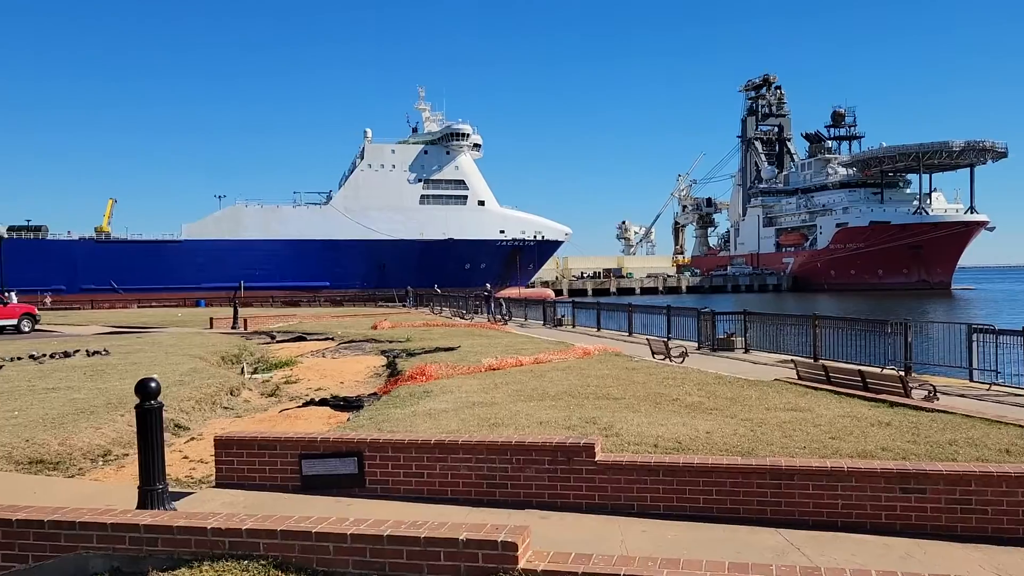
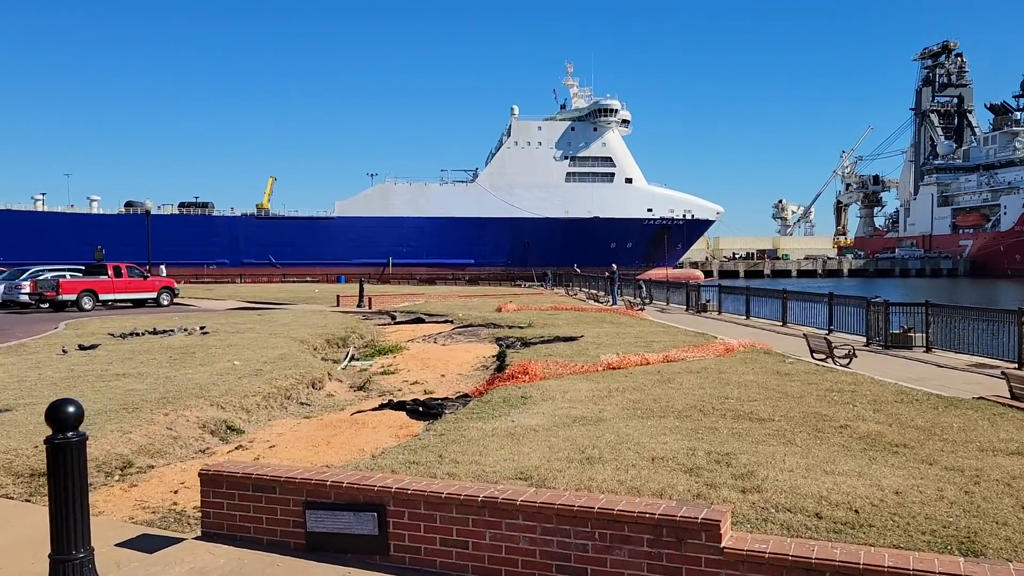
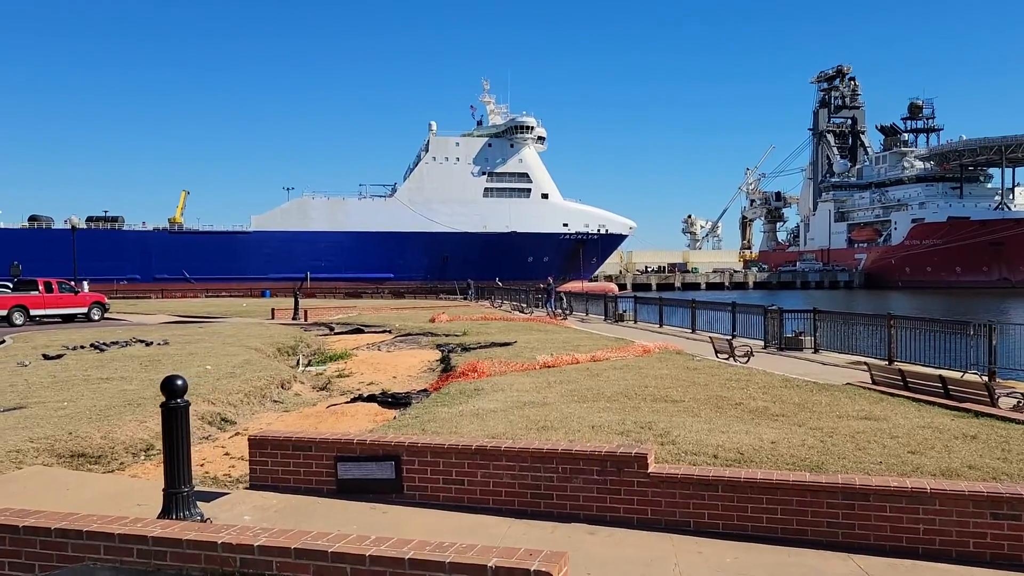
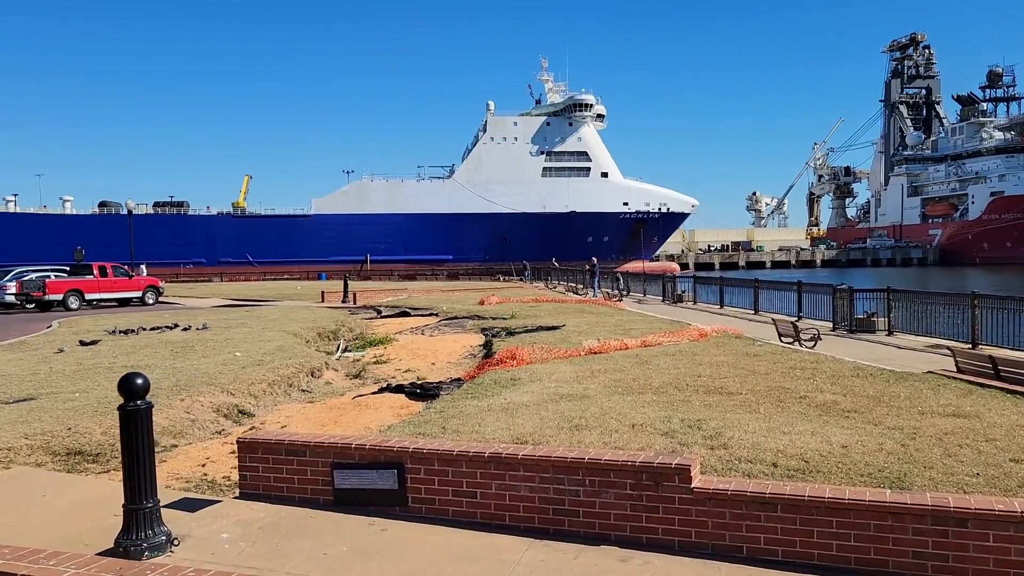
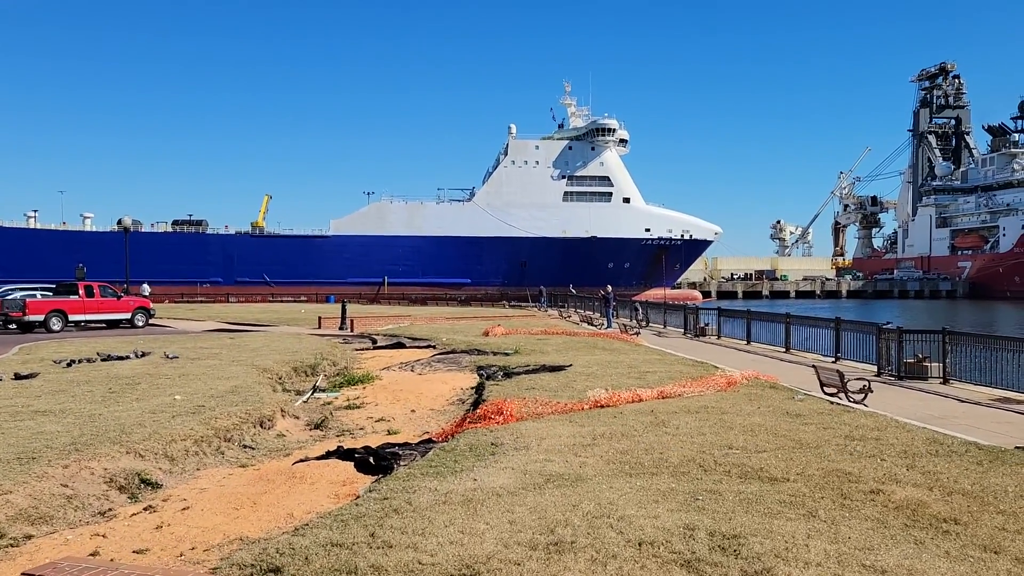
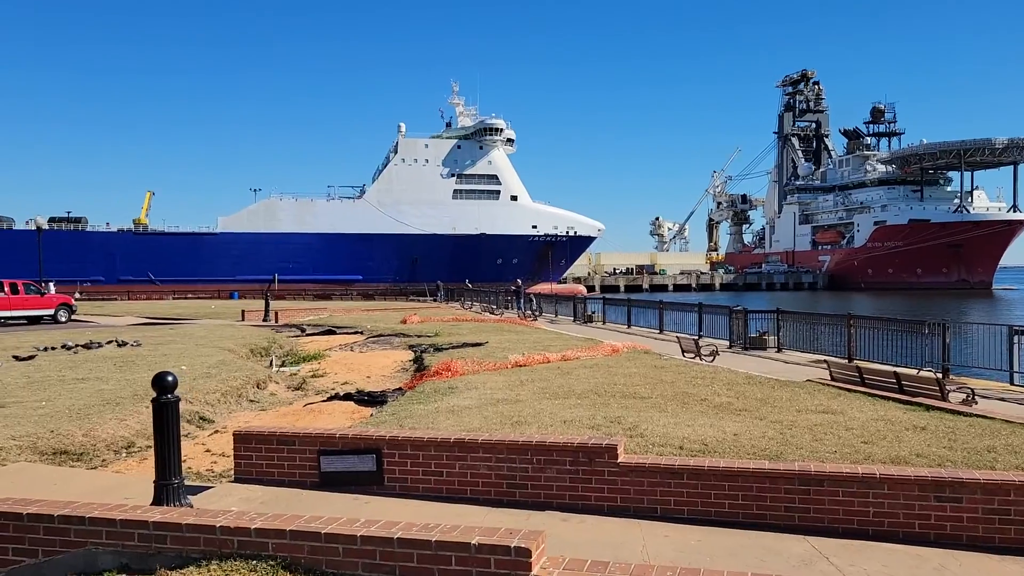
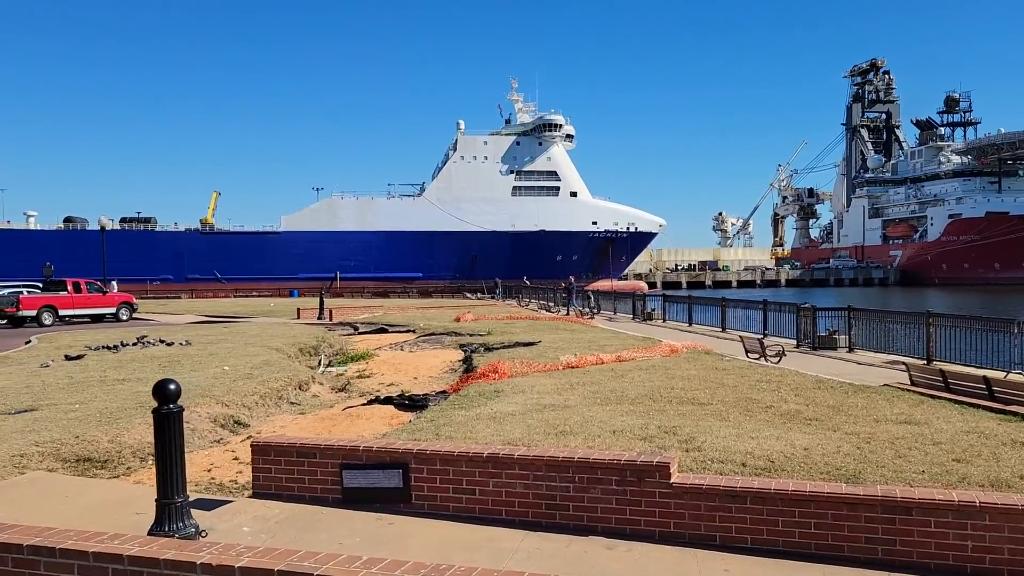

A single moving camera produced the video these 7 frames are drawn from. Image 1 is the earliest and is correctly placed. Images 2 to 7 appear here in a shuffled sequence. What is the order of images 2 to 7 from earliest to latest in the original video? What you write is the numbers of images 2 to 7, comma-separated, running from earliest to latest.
6, 3, 7, 4, 2, 5
